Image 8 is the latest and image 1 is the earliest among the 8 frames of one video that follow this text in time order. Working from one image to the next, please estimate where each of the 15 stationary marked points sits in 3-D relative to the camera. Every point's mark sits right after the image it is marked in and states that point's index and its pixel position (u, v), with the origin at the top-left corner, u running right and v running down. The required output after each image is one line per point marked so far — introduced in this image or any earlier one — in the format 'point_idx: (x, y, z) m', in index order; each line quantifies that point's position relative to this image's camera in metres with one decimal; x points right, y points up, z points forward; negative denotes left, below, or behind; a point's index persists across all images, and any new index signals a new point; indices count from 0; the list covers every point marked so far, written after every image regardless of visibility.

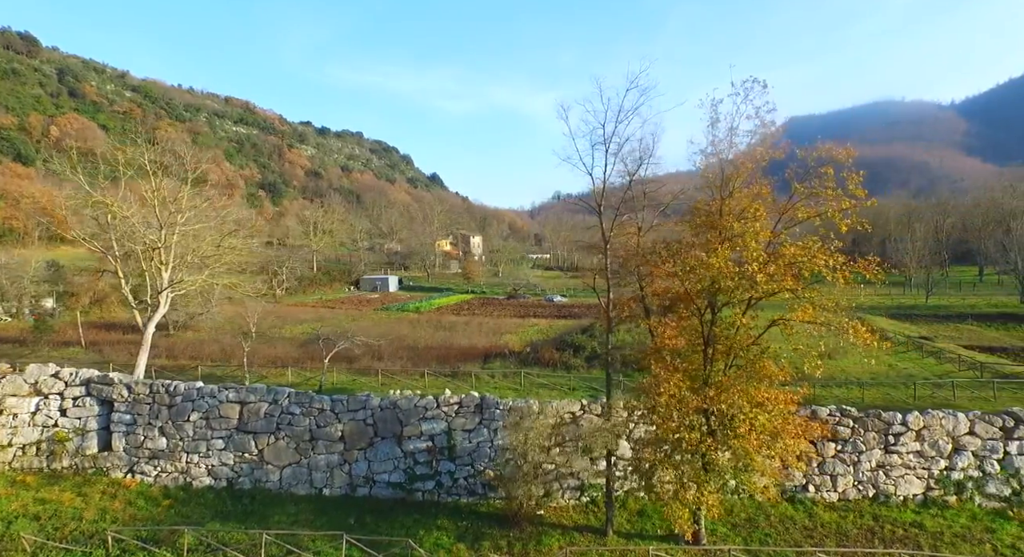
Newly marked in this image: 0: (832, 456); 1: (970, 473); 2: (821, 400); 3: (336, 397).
0: (+5.7, -3.2, +11.1) m
1: (+8.0, -3.4, +10.9) m
2: (+7.4, -2.9, +14.9) m
3: (-3.2, -2.2, +11.5) m
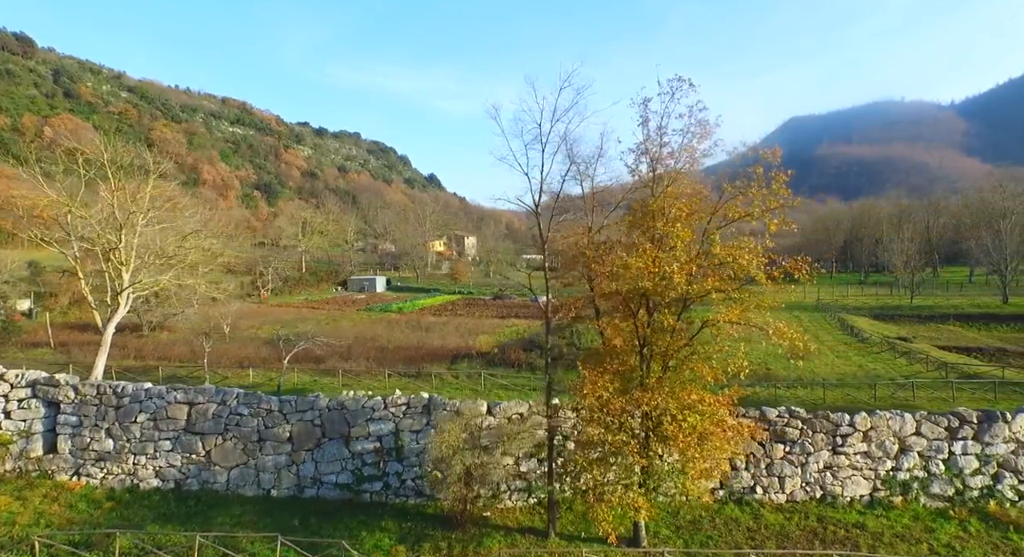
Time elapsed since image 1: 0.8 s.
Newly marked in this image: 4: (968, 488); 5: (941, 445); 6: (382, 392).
0: (+4.8, -3.2, +11.1) m
1: (+7.1, -3.4, +10.9) m
2: (+6.4, -3.0, +14.9) m
3: (-4.2, -2.2, +11.5) m
4: (+7.9, -3.6, +10.8) m
5: (+7.5, -2.9, +10.9) m
6: (-3.5, -2.7, +14.8) m
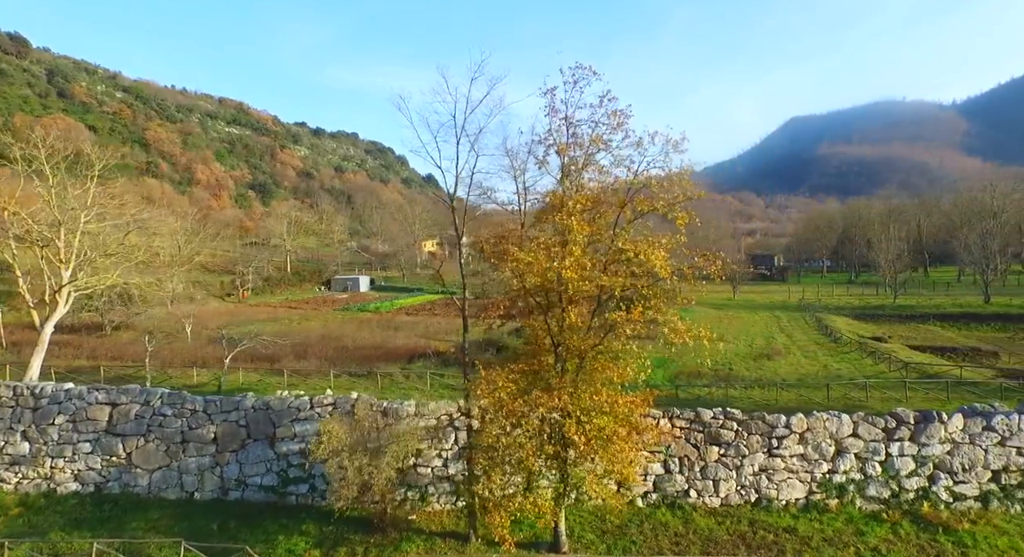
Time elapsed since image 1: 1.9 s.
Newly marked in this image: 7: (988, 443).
0: (+3.5, -3.2, +10.9) m
1: (+5.8, -3.4, +10.7) m
2: (+5.2, -2.9, +14.7) m
3: (-5.4, -2.1, +11.3) m
4: (+6.6, -3.6, +10.5) m
5: (+6.2, -2.9, +10.7) m
6: (-4.8, -2.7, +14.5) m
7: (+8.0, -2.8, +10.6) m
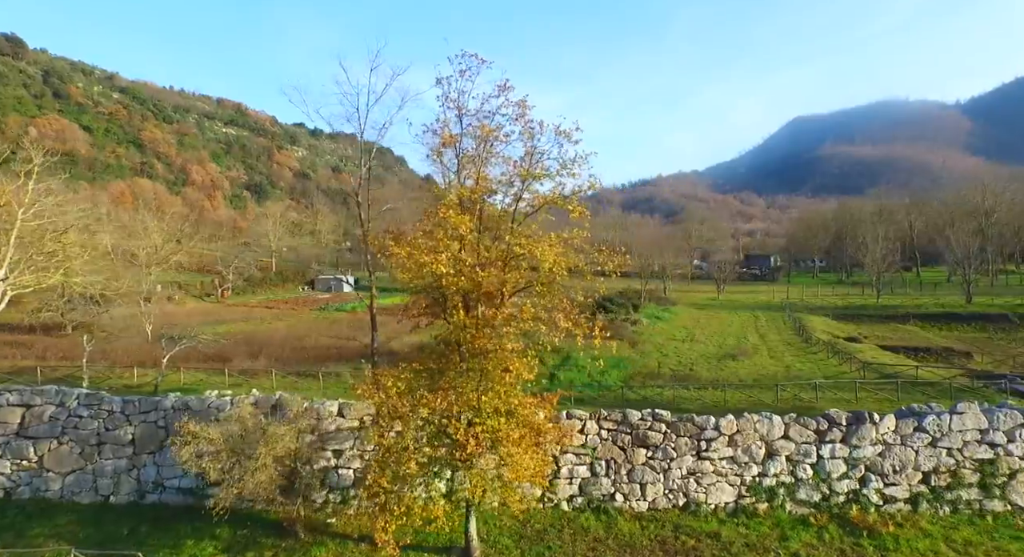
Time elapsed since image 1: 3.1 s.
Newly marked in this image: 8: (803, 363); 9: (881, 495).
0: (+2.2, -3.1, +10.6) m
1: (+4.5, -3.3, +10.4) m
2: (+3.9, -2.9, +14.4) m
3: (-6.8, -2.1, +11.0) m
4: (+5.3, -3.5, +10.2) m
5: (+4.9, -2.8, +10.4) m
6: (-6.1, -2.7, +14.3) m
7: (+6.7, -2.7, +10.3) m
8: (+9.0, -2.6, +19.6) m
9: (+6.0, -3.5, +10.2) m
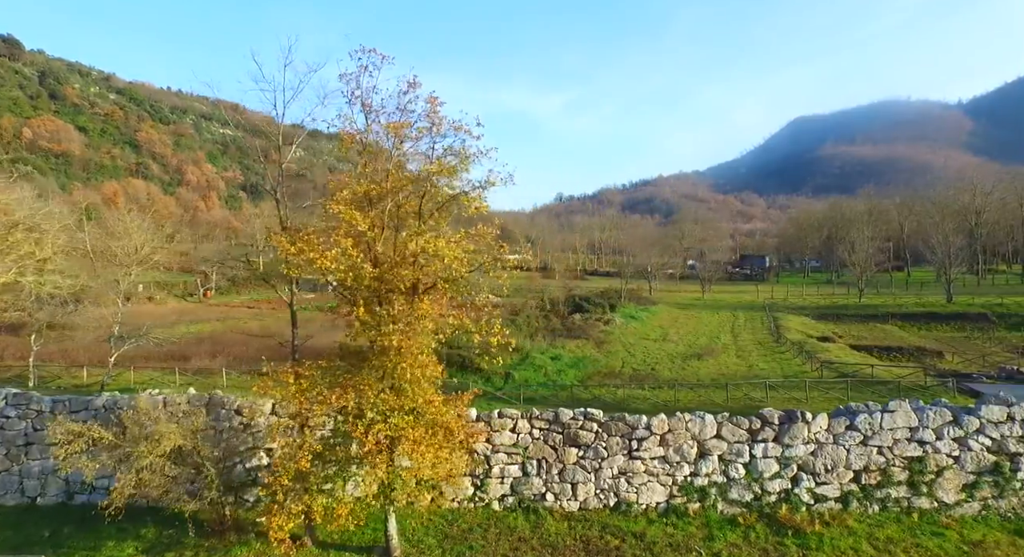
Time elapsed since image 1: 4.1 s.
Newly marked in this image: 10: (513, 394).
0: (+1.0, -3.1, +10.5) m
1: (+3.3, -3.3, +10.3) m
2: (+2.7, -2.9, +14.3) m
3: (-7.9, -2.1, +11.0) m
4: (+4.1, -3.5, +10.2) m
5: (+3.8, -2.8, +10.3) m
6: (-7.2, -2.6, +14.2) m
7: (+5.5, -2.7, +10.2) m
8: (+7.9, -2.6, +19.5) m
9: (+4.9, -3.5, +10.1) m
10: (0.0, -2.8, +15.0) m
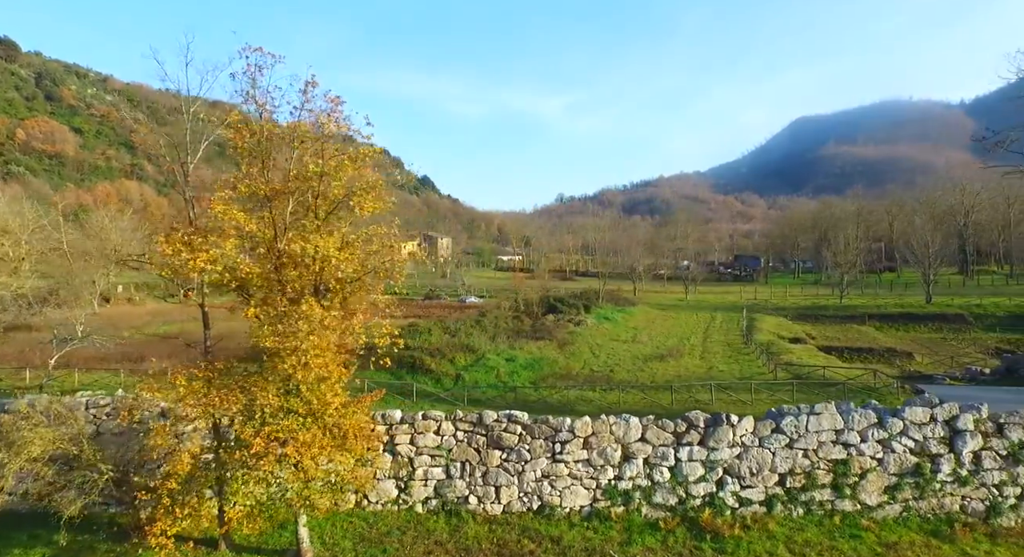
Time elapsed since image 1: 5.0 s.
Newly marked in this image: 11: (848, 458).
0: (-0.3, -3.1, +10.4) m
1: (+2.0, -3.3, +10.2) m
2: (+1.5, -2.9, +14.2) m
3: (-9.2, -2.1, +10.9) m
4: (+2.8, -3.5, +10.0) m
5: (+2.5, -2.8, +10.2) m
6: (-8.5, -2.7, +14.2) m
7: (+4.2, -2.7, +10.1) m
8: (+6.6, -2.6, +19.4) m
9: (+3.6, -3.5, +10.0) m
10: (-1.2, -2.8, +14.9) m
11: (+5.3, -2.9, +9.9) m
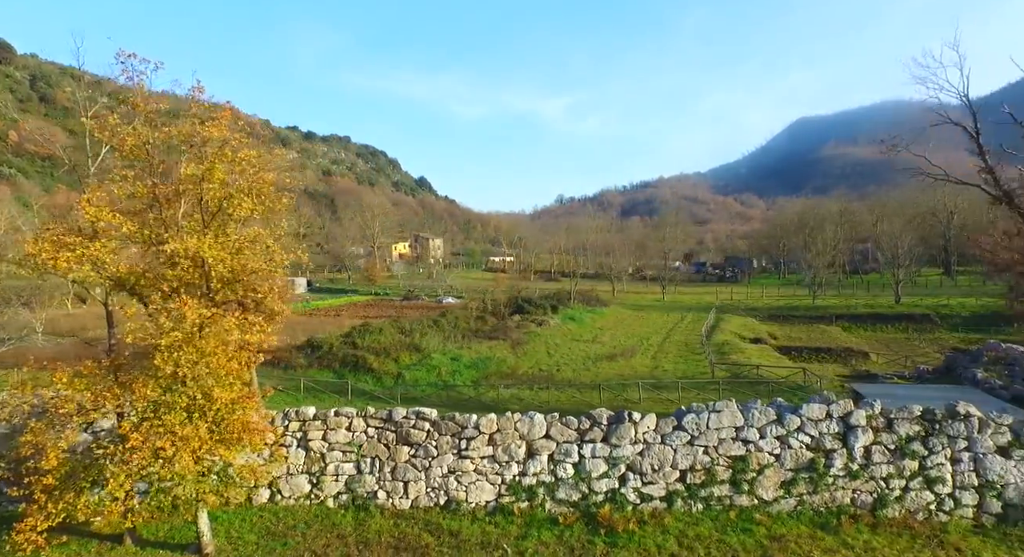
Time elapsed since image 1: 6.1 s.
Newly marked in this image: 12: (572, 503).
0: (-1.8, -3.1, +10.6) m
1: (+0.5, -3.3, +10.4) m
2: (-0.1, -2.9, +14.4) m
3: (-10.7, -2.1, +11.1) m
4: (+1.3, -3.5, +10.2) m
5: (+0.9, -2.8, +10.4) m
6: (-10.0, -2.7, +14.4) m
7: (+2.7, -2.7, +10.3) m
8: (+5.1, -2.6, +19.6) m
9: (+2.1, -3.5, +10.2) m
10: (-2.8, -2.8, +15.1) m
11: (+3.8, -2.8, +10.1) m
12: (+1.0, -3.6, +10.2) m
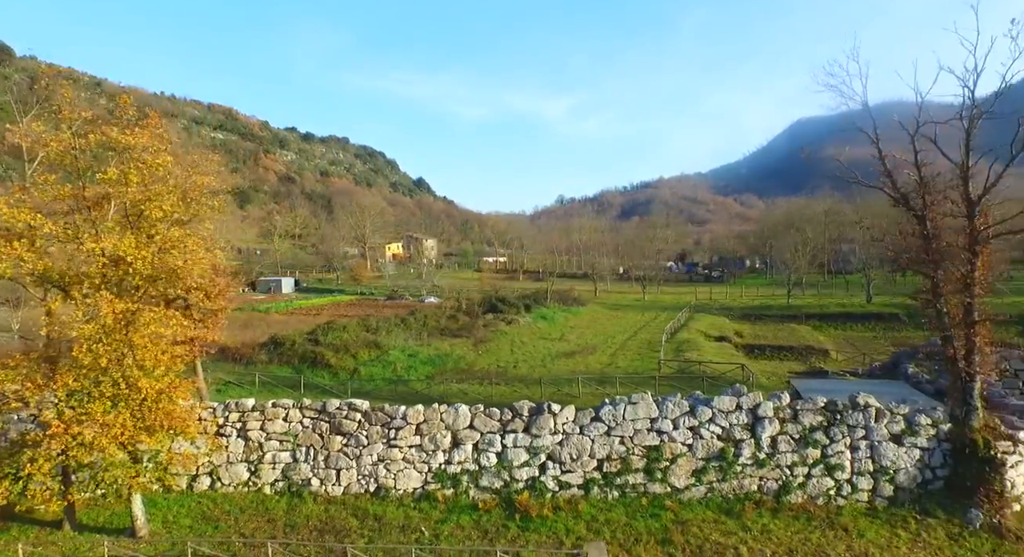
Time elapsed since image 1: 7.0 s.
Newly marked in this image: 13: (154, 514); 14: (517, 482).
0: (-3.1, -3.1, +11.1) m
1: (-0.8, -3.2, +10.9) m
2: (-1.4, -2.8, +14.9) m
3: (-12.0, -2.1, +11.6) m
4: (0.0, -3.4, +10.7) m
5: (-0.3, -2.8, +10.9) m
6: (-11.3, -2.6, +14.9) m
7: (+1.4, -2.7, +10.8) m
8: (+3.9, -2.6, +20.1) m
9: (+0.8, -3.5, +10.7) m
10: (-4.1, -2.7, +15.6) m
11: (+2.5, -2.8, +10.6) m
12: (-0.3, -3.6, +10.7) m
13: (-5.9, -3.9, +10.4) m
14: (+0.1, -3.5, +10.7) m
